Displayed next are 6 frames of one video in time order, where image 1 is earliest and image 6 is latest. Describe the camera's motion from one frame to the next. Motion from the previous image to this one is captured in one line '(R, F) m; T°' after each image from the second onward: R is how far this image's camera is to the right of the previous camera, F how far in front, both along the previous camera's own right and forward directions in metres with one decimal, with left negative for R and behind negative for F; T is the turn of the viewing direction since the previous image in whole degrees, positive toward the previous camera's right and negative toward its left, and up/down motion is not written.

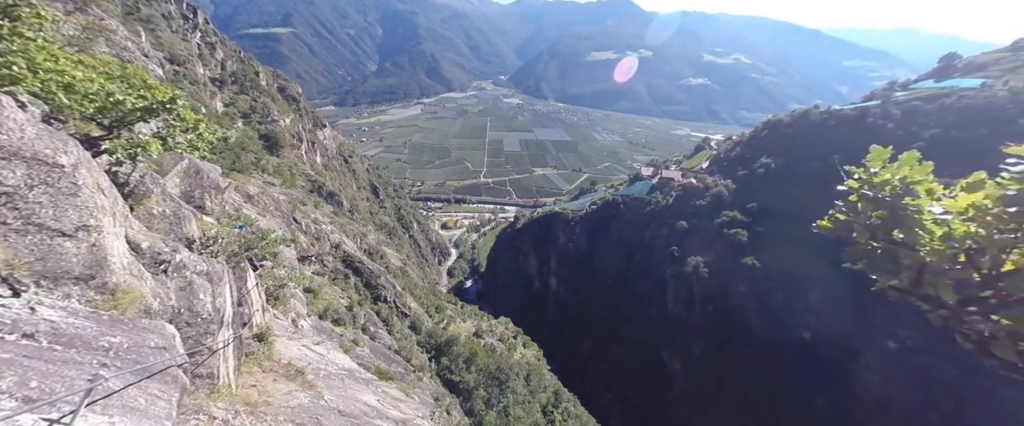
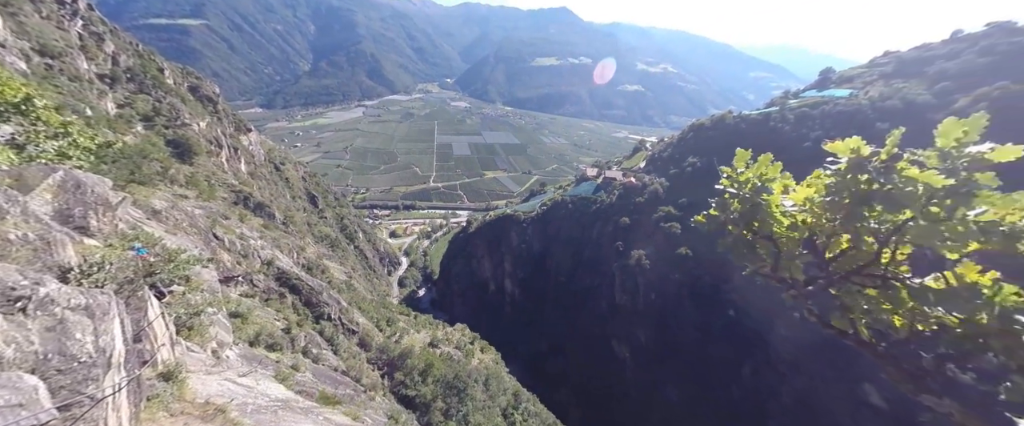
(+0.2, +0.6) m; +7°
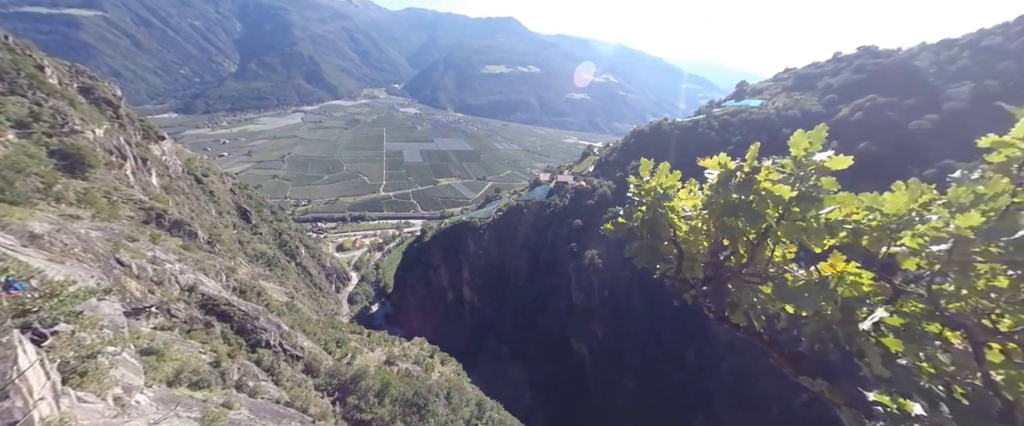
(0.0, +0.8) m; +7°
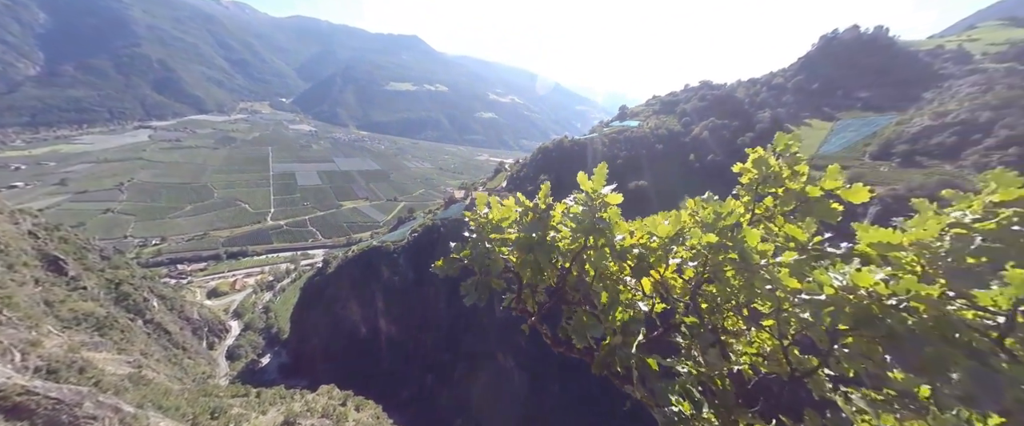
(+0.2, +1.8) m; +13°
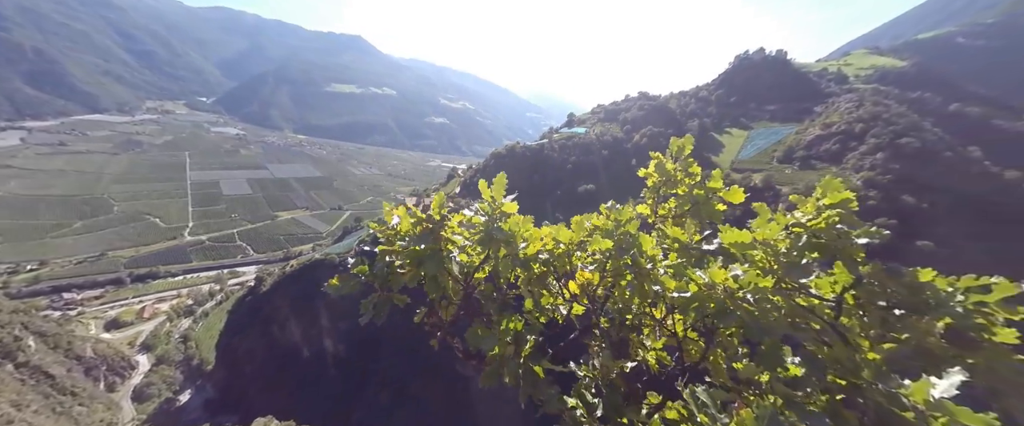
(0.0, +1.2) m; +7°
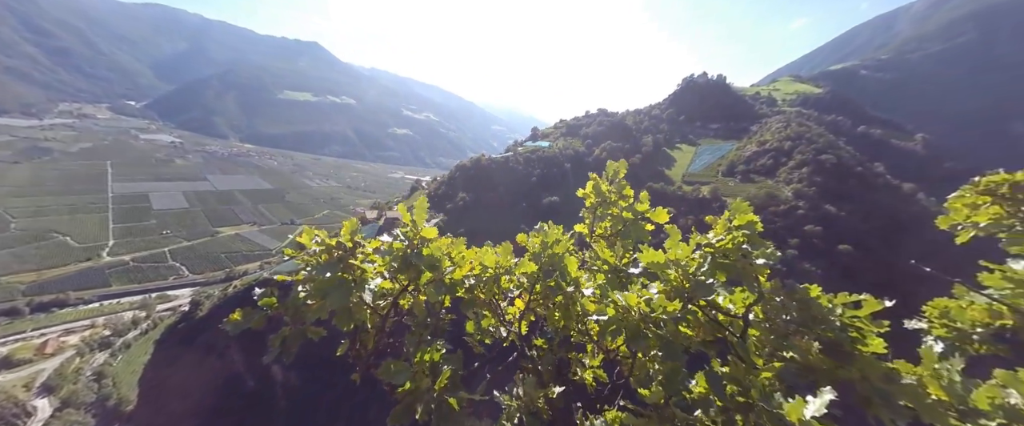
(-0.1, +1.0) m; +5°
